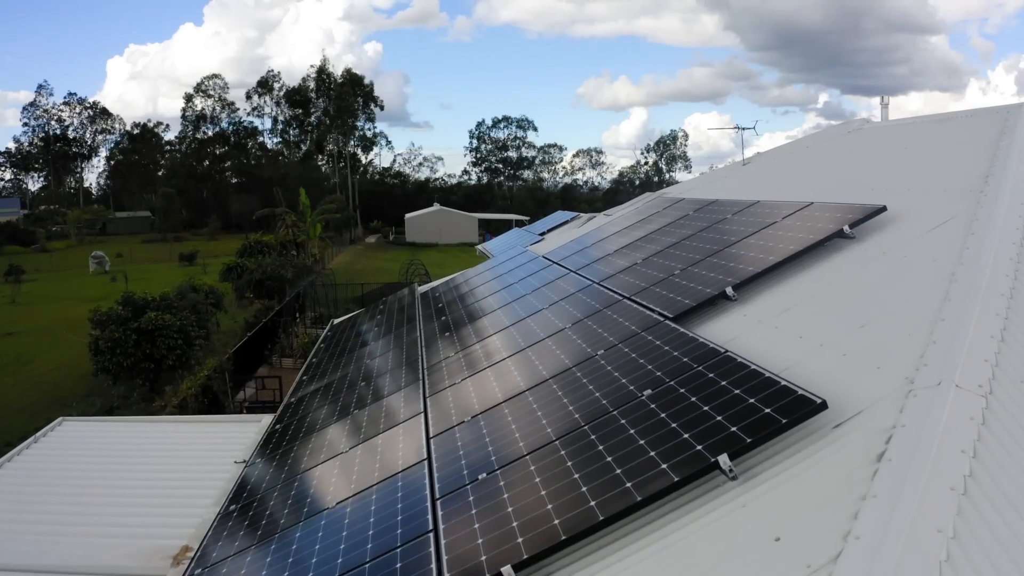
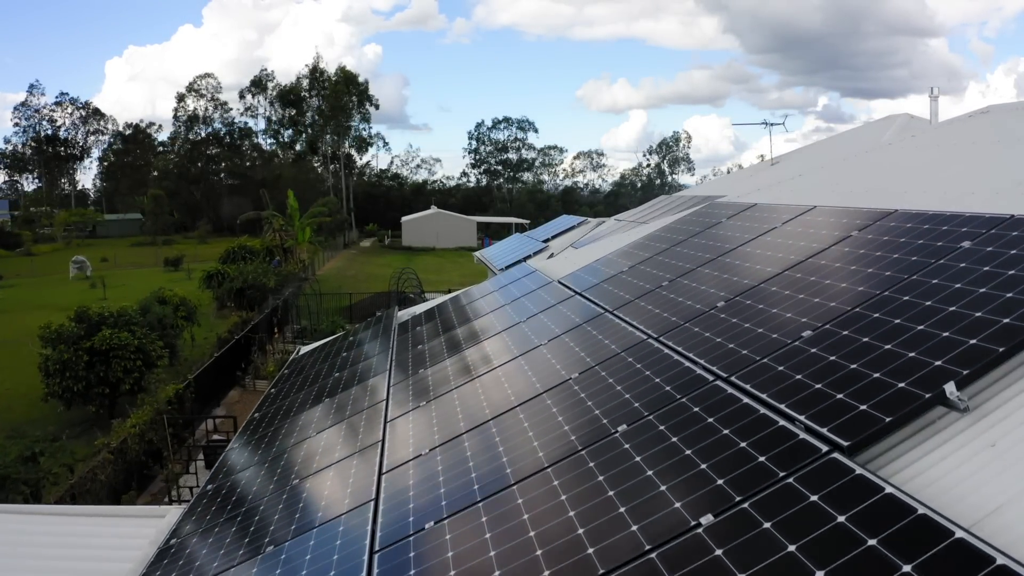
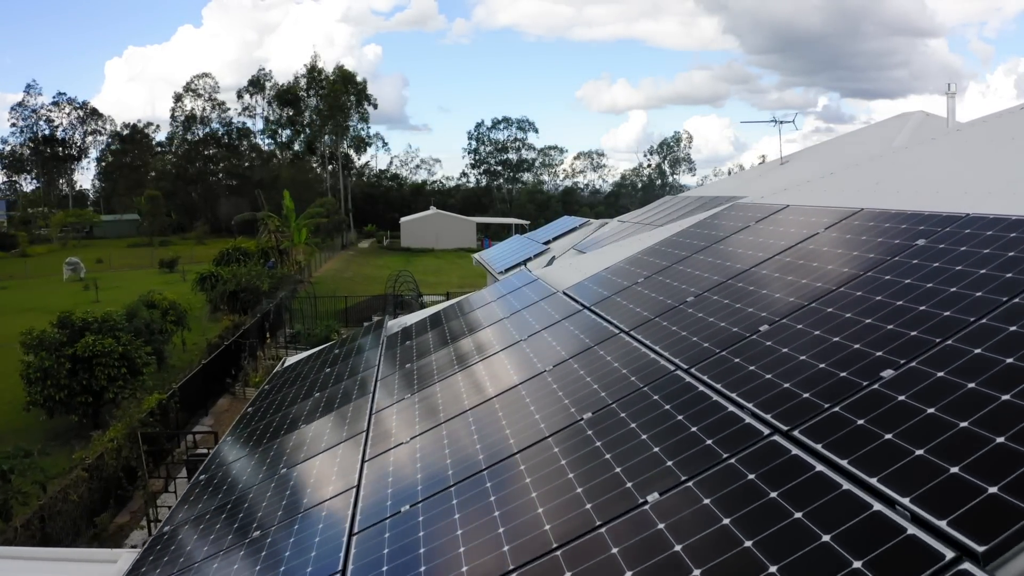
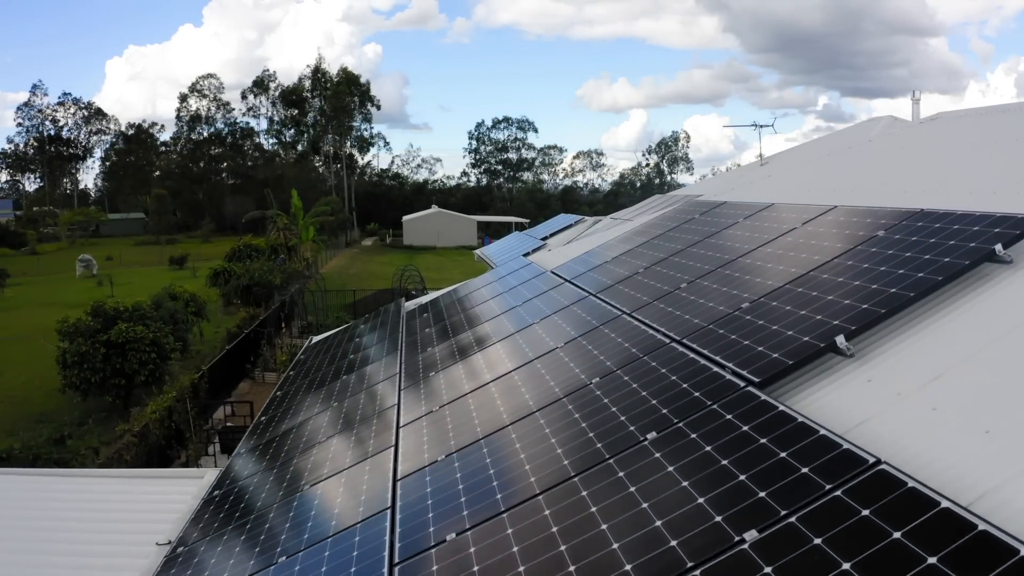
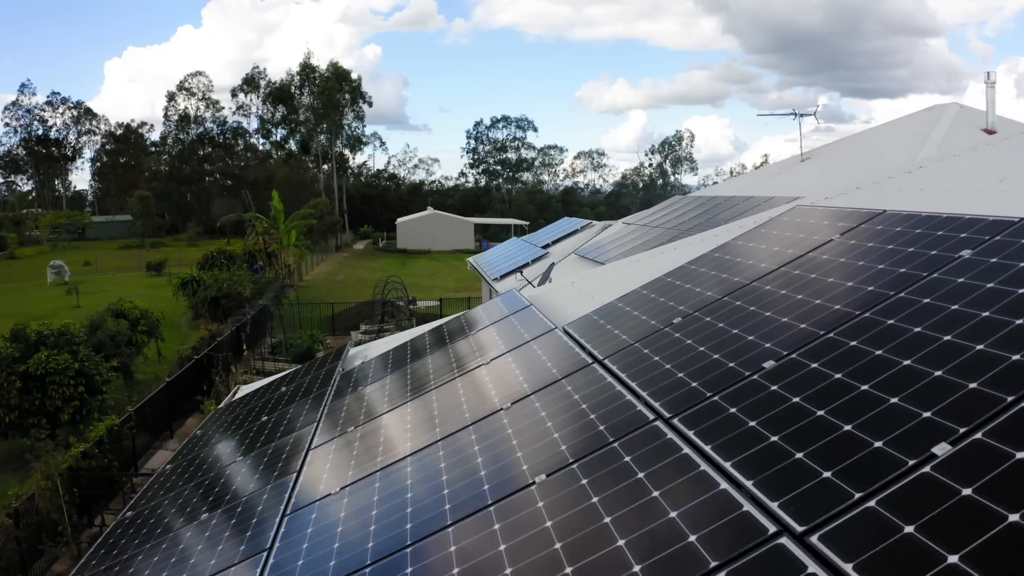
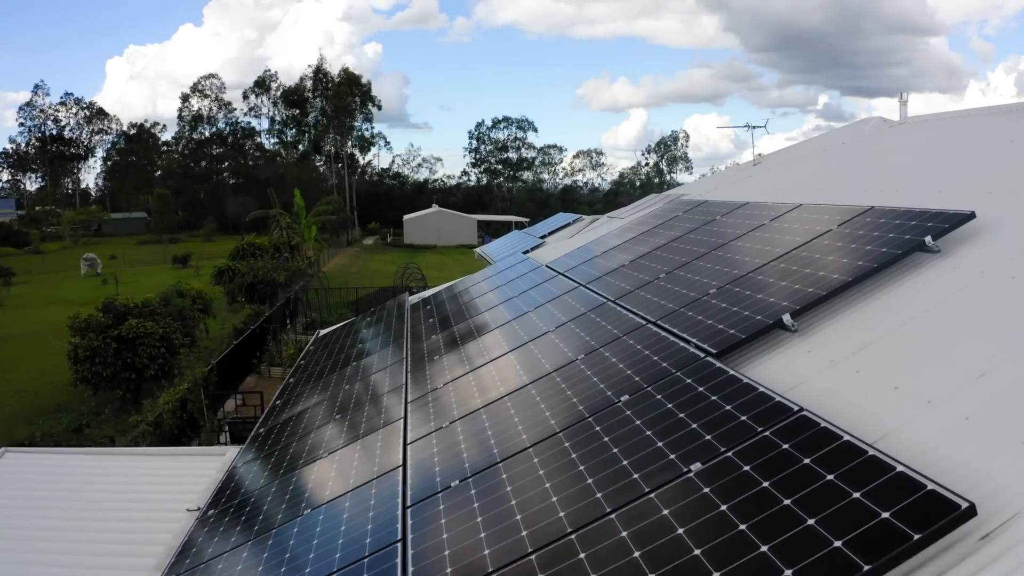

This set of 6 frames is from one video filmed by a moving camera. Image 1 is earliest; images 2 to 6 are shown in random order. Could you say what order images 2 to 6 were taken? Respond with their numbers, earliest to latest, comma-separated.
6, 4, 2, 3, 5
